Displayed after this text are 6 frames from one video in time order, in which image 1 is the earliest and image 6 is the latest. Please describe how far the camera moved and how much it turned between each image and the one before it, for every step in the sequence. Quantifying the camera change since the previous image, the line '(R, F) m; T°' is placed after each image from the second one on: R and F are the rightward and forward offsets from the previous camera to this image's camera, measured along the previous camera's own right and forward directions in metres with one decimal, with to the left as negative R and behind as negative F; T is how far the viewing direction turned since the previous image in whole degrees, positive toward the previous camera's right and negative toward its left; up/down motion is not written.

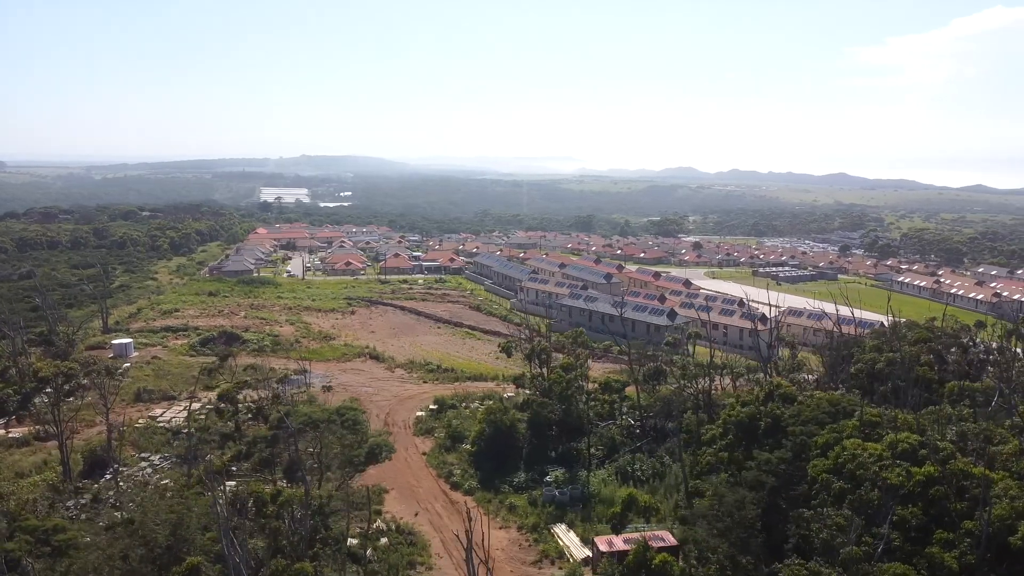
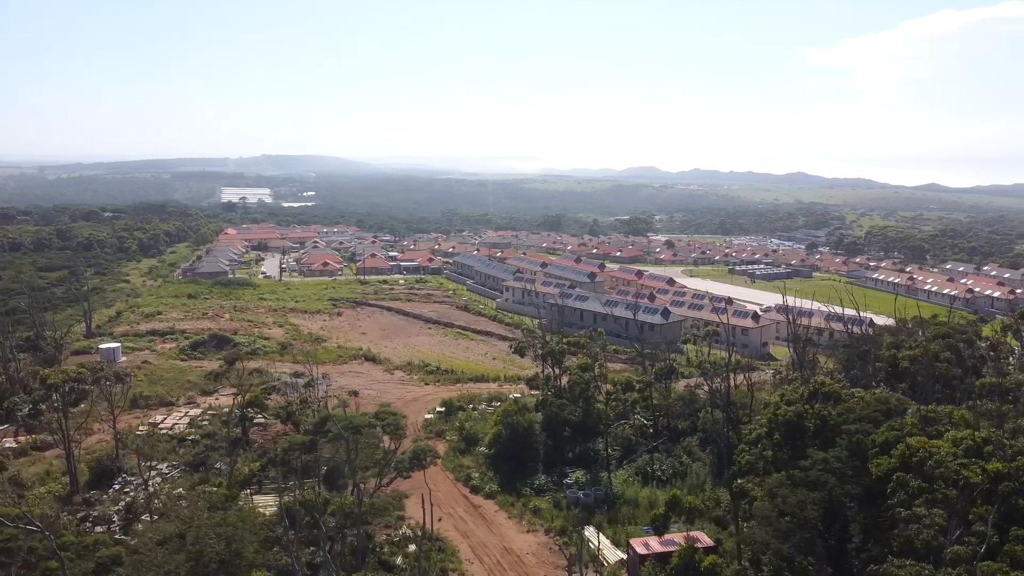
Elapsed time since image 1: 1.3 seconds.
(-1.1, +0.3) m; +2°
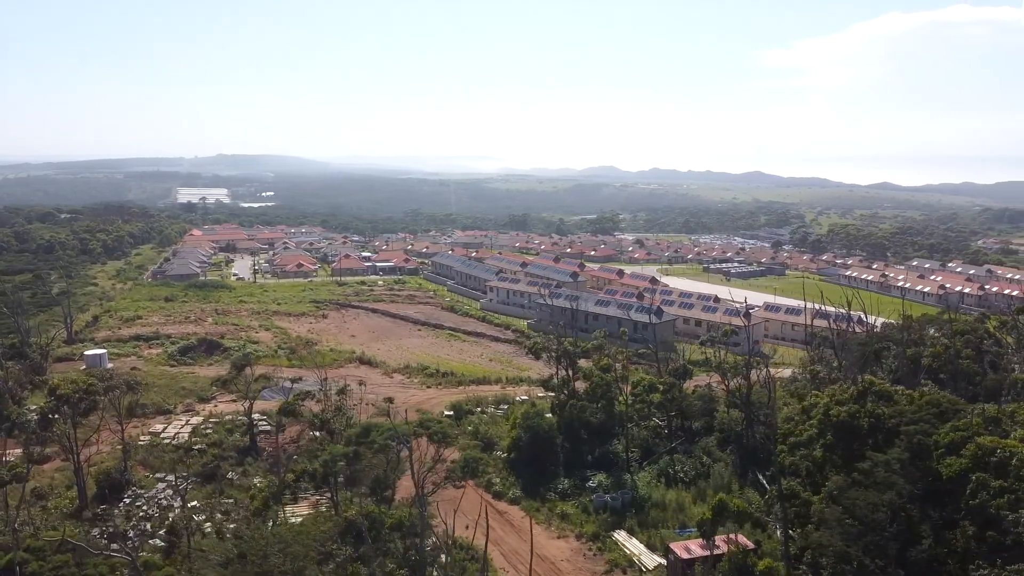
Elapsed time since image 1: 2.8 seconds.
(-1.1, +0.3) m; +2°
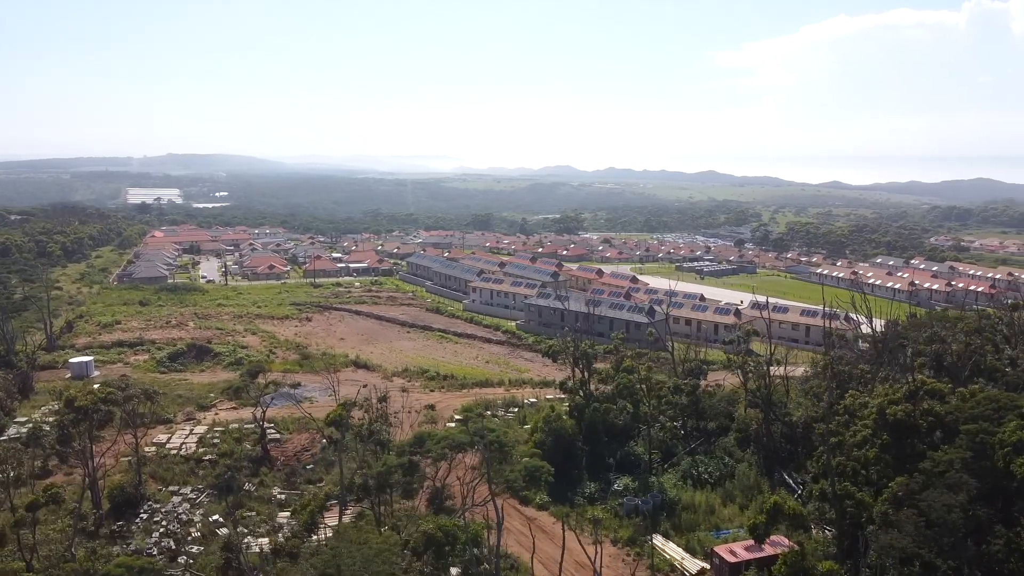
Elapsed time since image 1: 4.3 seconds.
(-1.3, +0.3) m; +3°
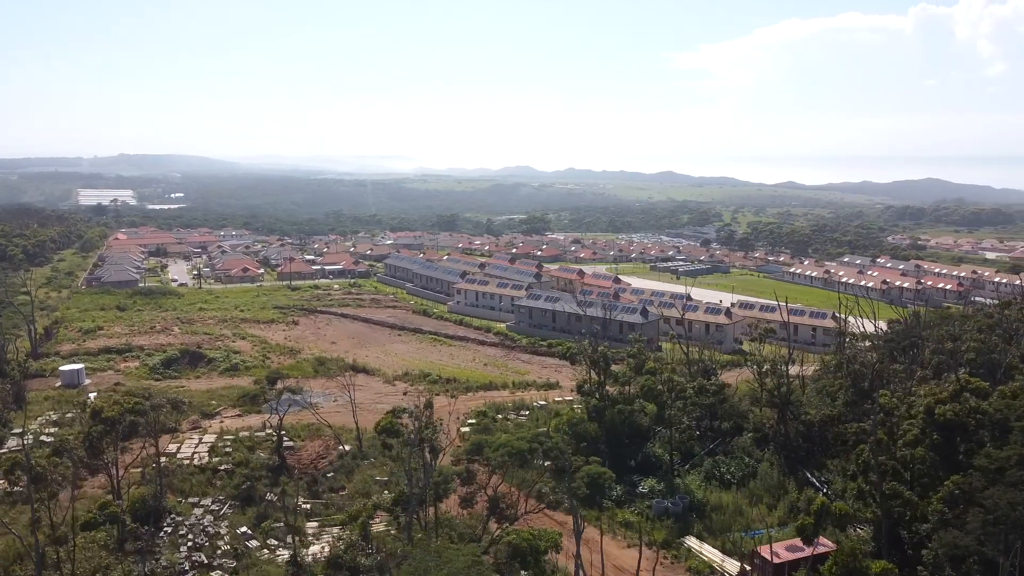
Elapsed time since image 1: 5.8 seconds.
(-1.2, +0.2) m; +2°
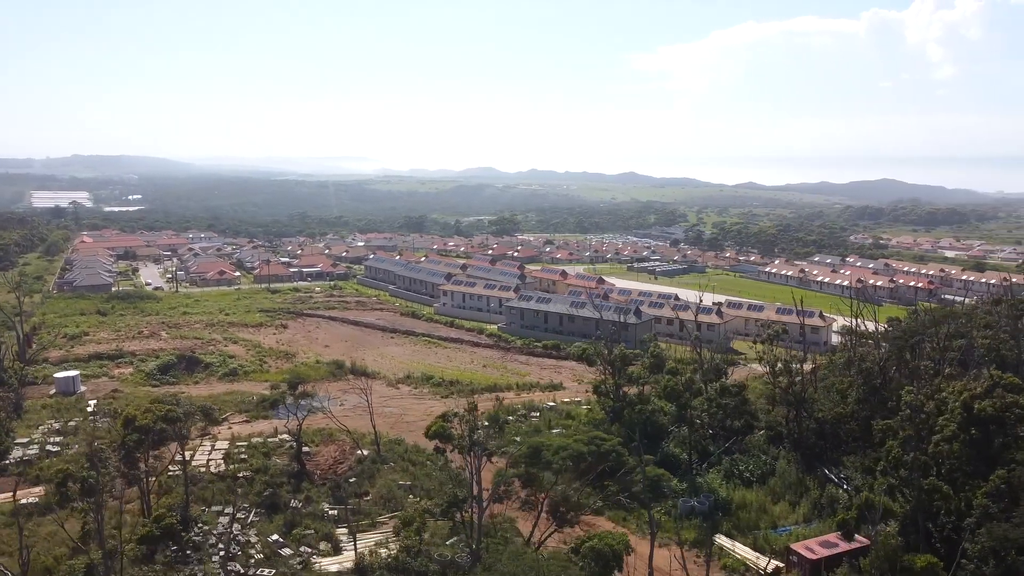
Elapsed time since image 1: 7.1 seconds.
(-1.1, 0.0) m; +2°
